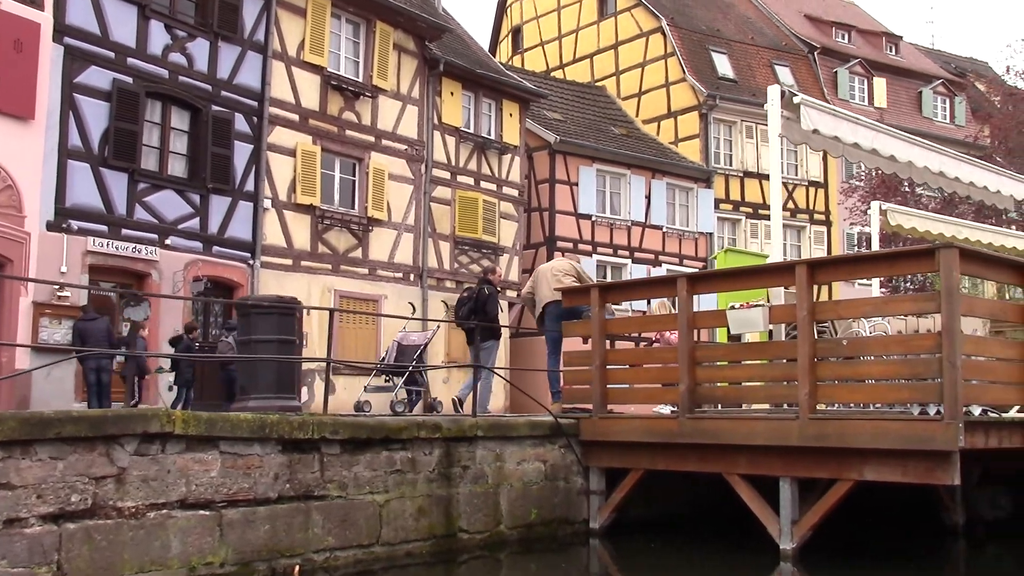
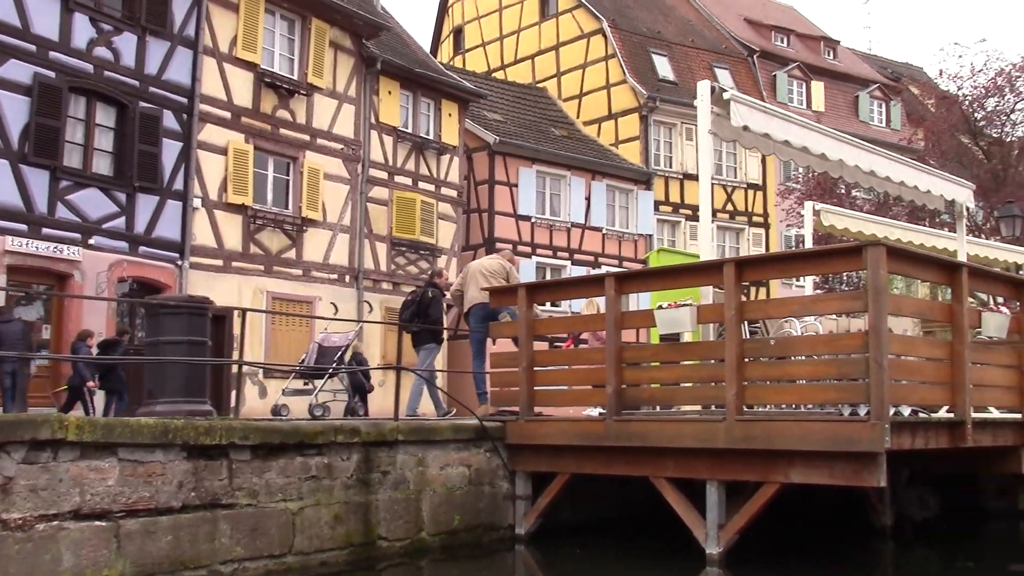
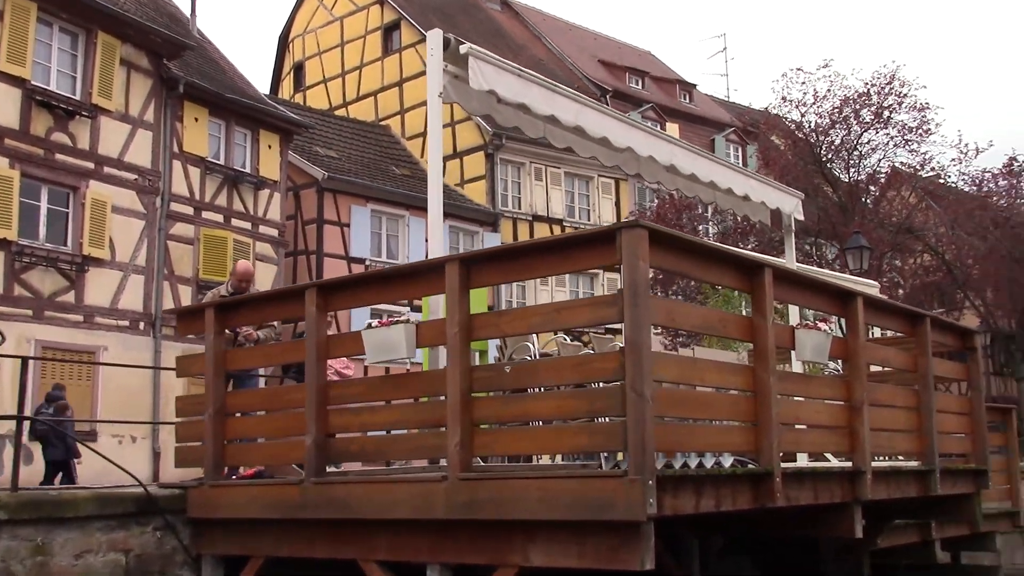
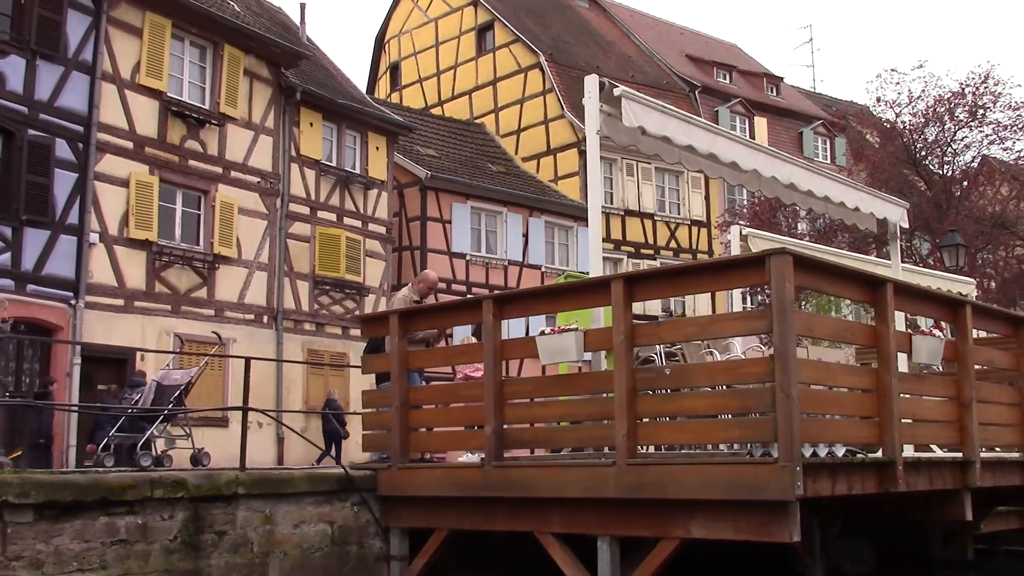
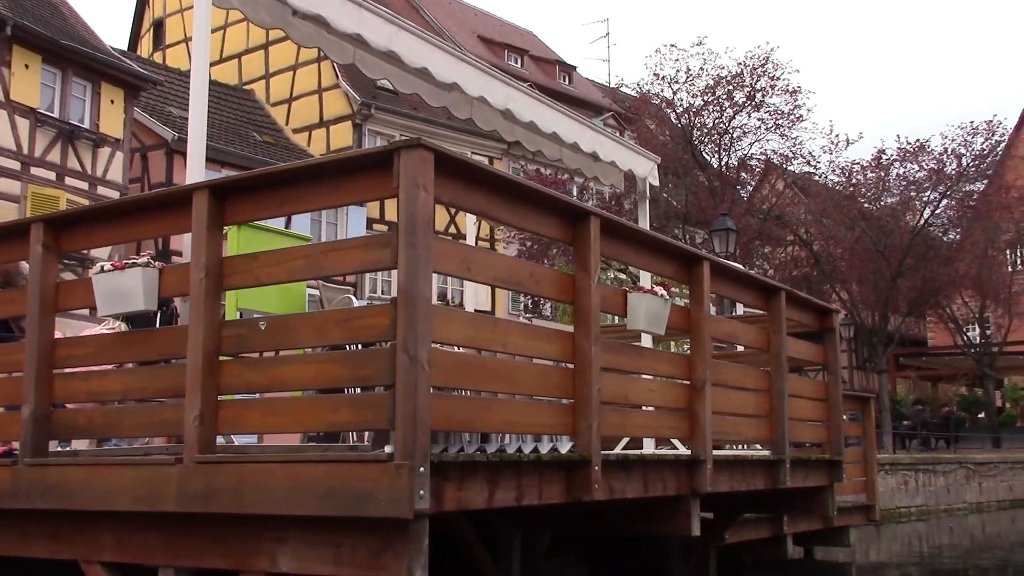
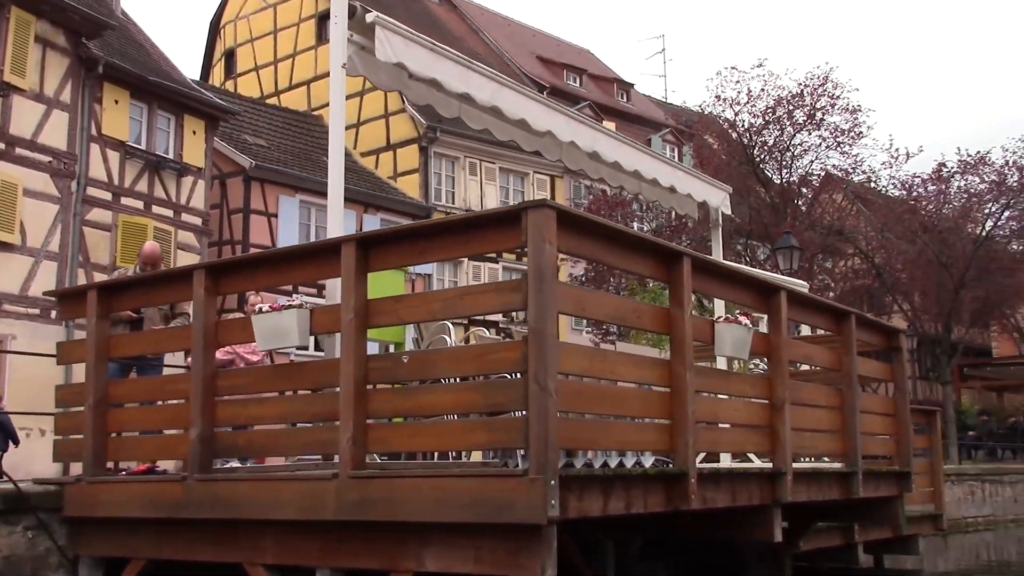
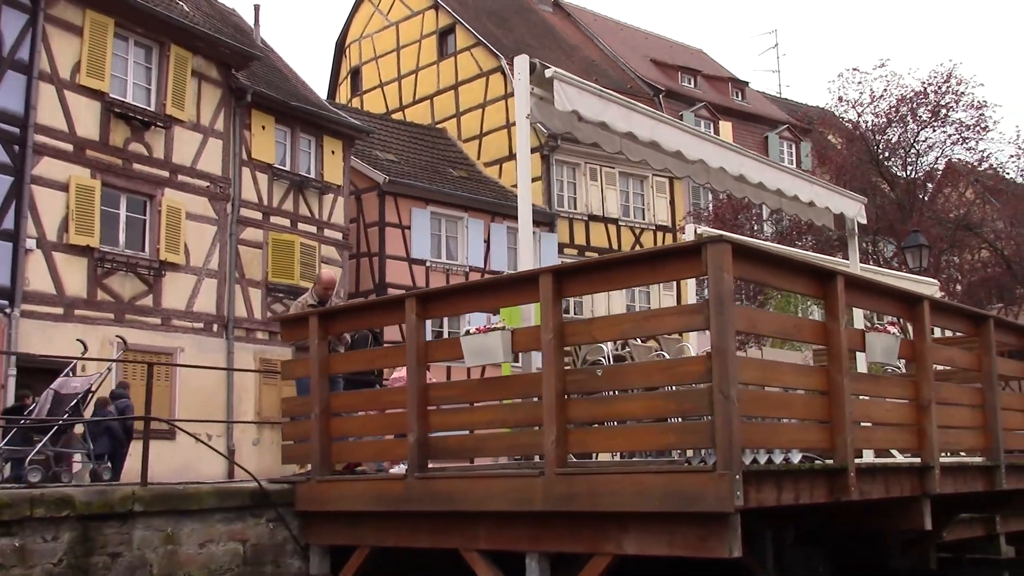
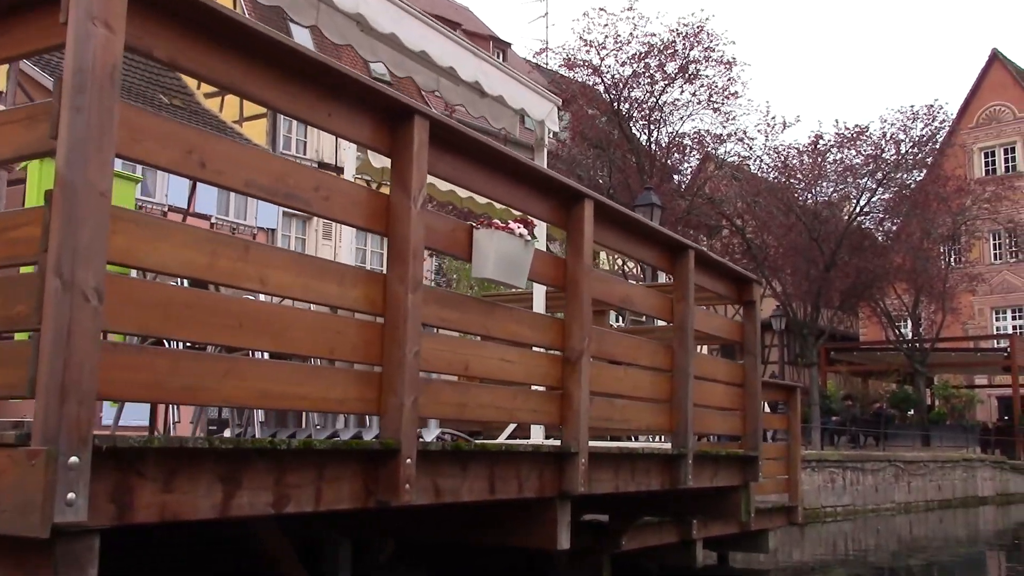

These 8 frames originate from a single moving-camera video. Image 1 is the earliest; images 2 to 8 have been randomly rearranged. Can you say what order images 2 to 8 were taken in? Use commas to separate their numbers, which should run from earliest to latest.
2, 4, 7, 3, 6, 5, 8
